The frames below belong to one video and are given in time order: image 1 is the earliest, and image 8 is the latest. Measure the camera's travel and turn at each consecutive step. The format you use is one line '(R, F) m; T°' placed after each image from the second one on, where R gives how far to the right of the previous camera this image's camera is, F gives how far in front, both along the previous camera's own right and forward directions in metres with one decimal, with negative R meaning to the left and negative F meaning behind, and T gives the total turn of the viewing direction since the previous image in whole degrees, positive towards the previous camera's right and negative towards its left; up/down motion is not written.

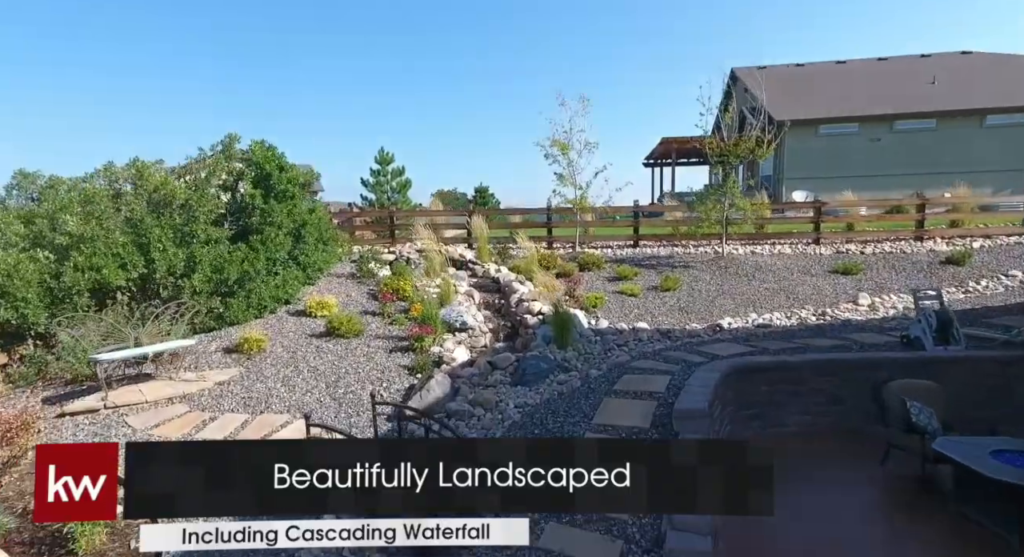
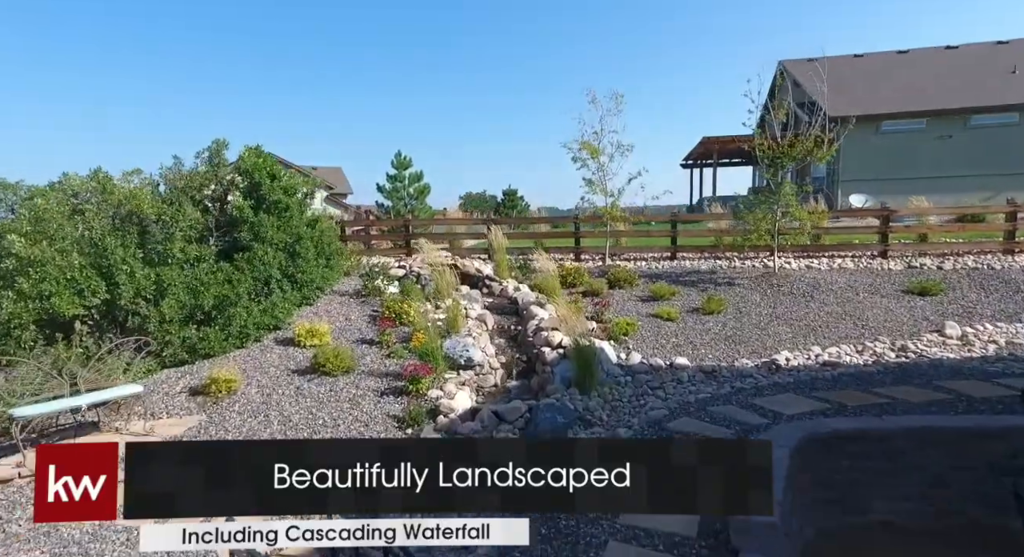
(+0.2, +0.9) m; -4°
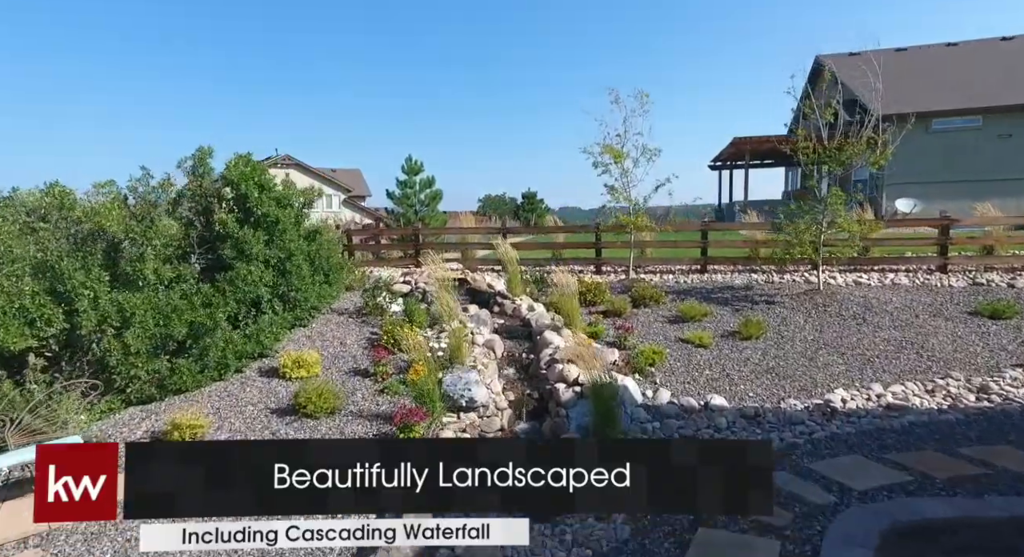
(+0.1, +0.7) m; -2°
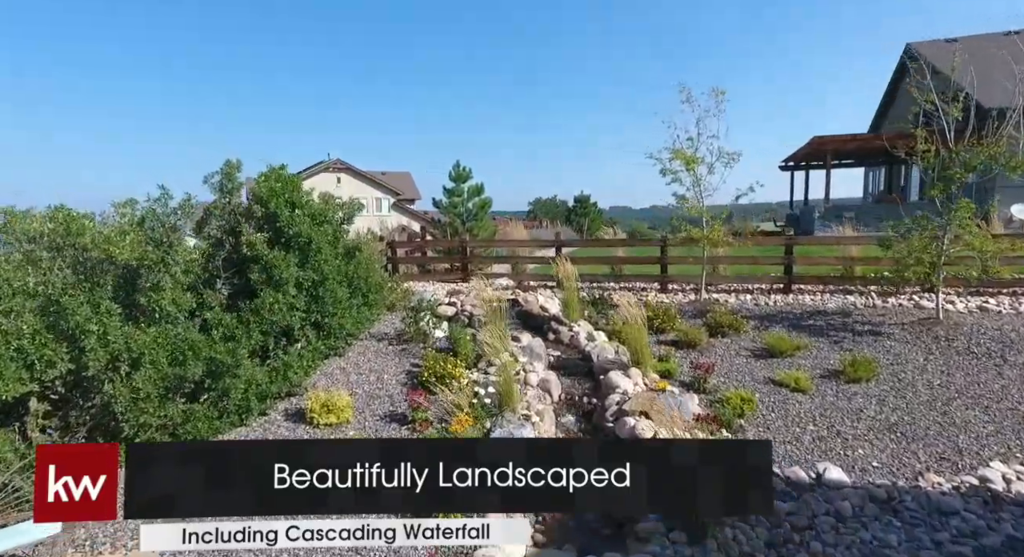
(-0.1, +0.8) m; -5°
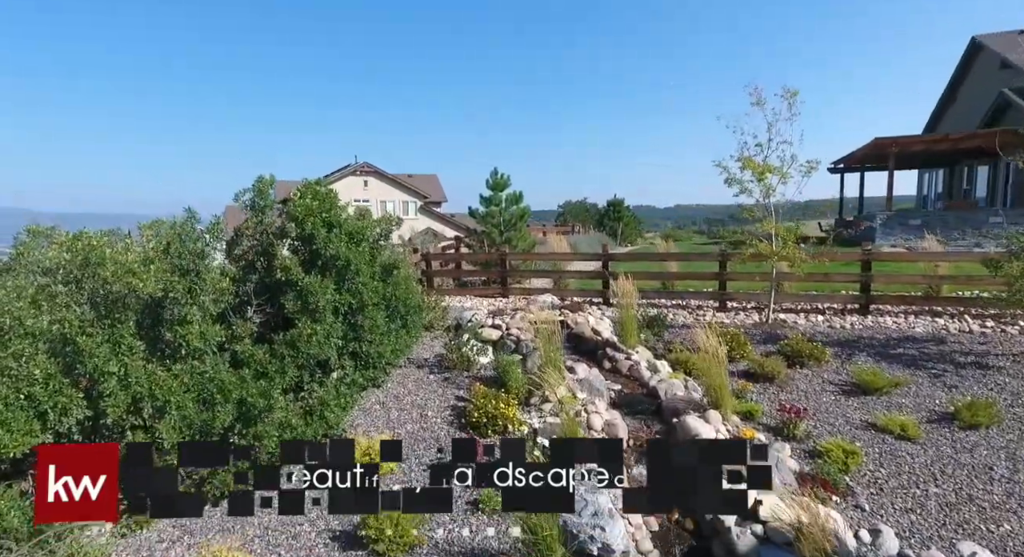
(-0.3, +0.6) m; -3°
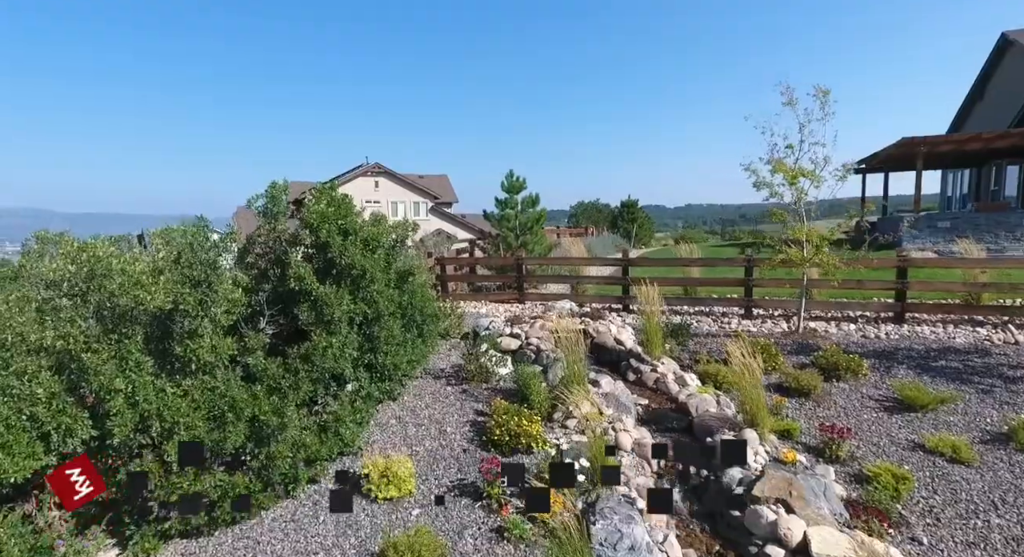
(-0.1, +0.2) m; -1°
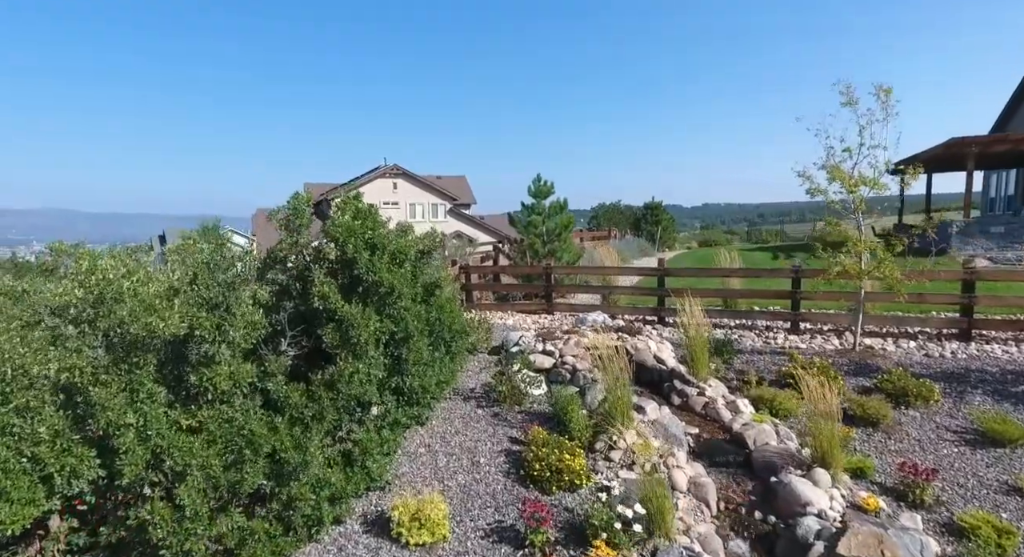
(-0.2, +0.4) m; -2°
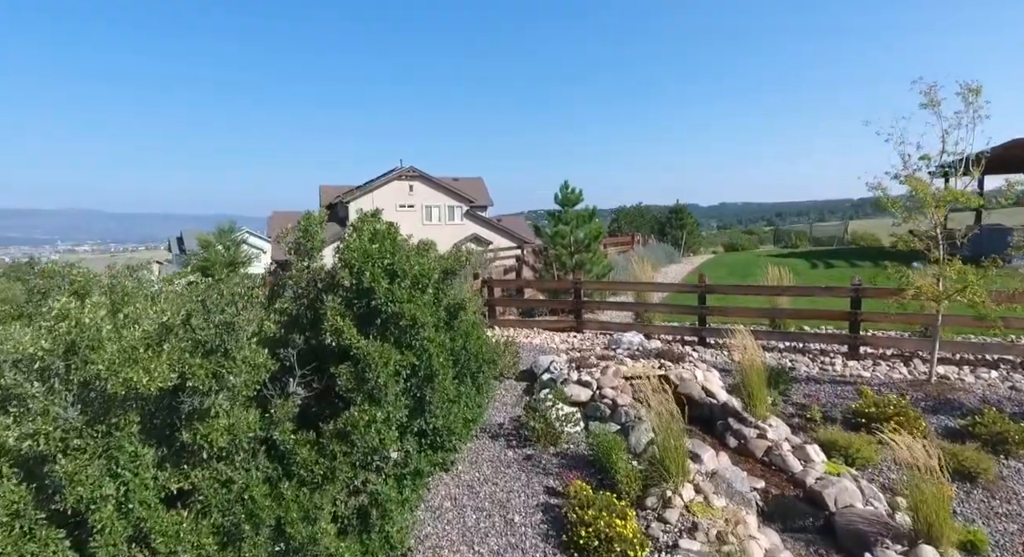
(-0.2, +0.6) m; -2°
